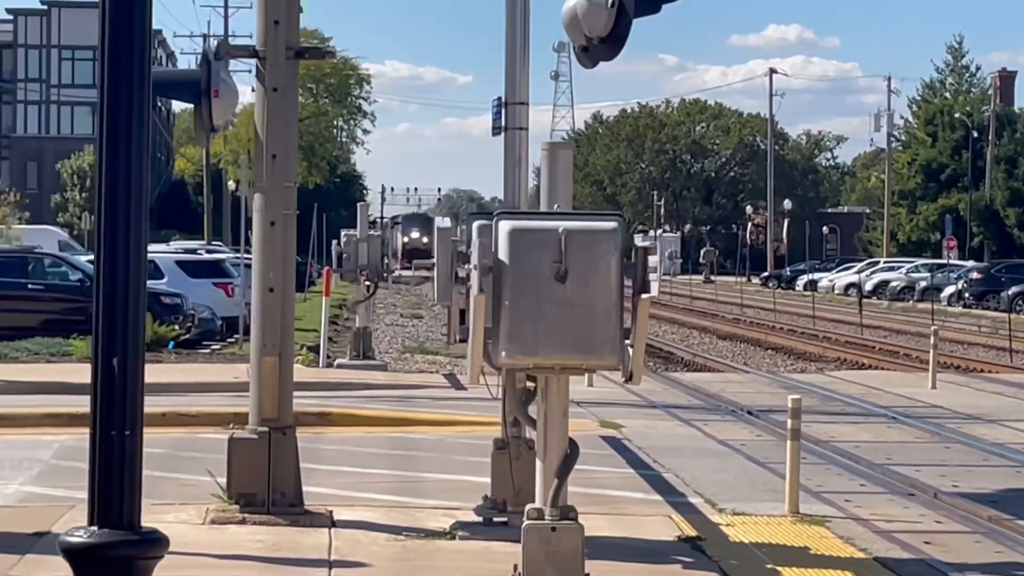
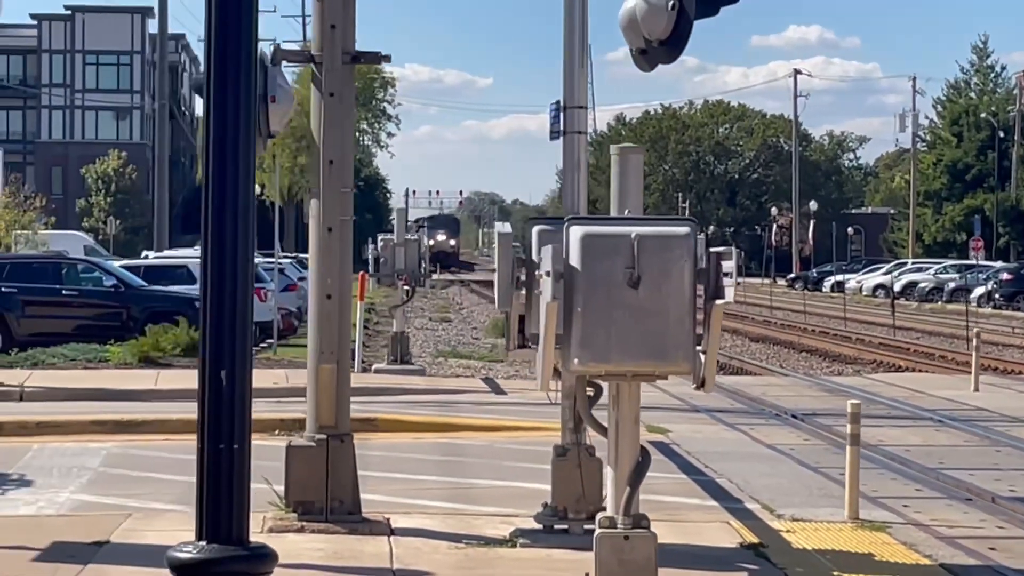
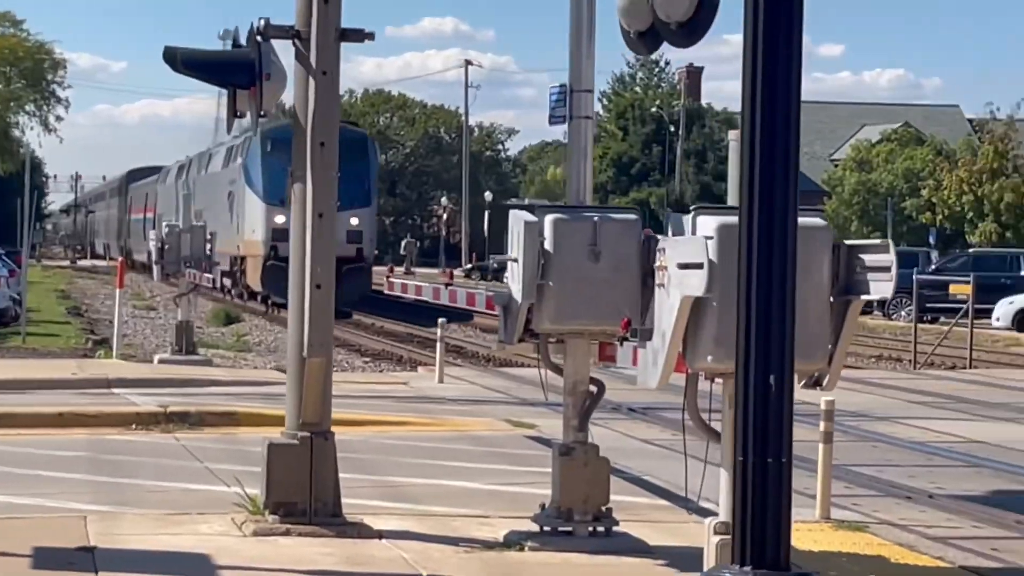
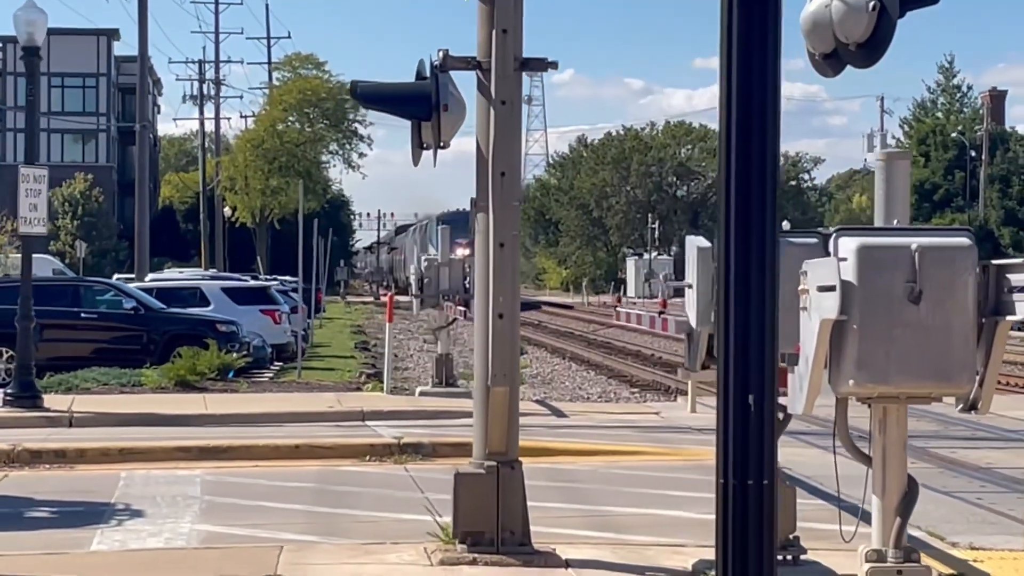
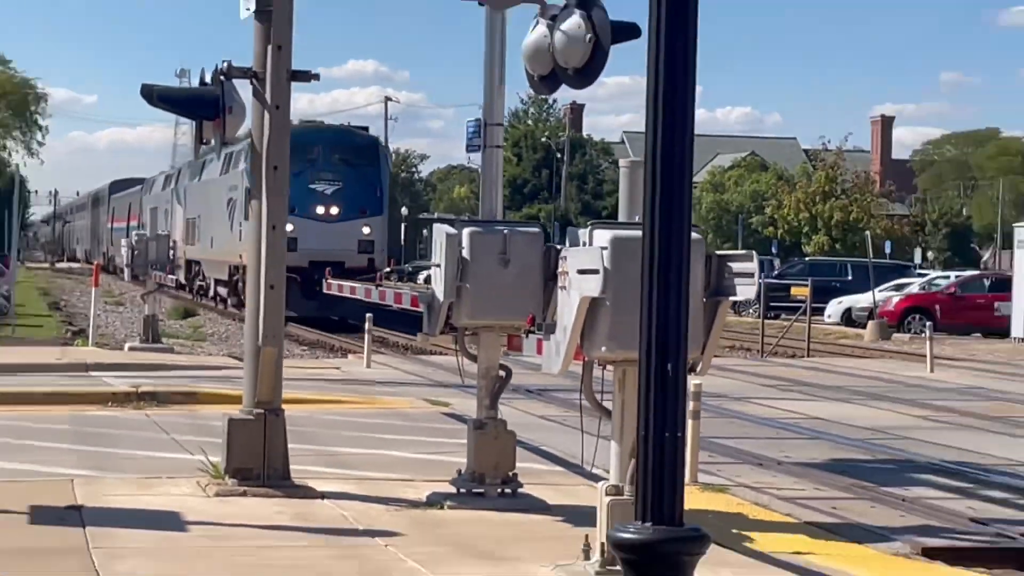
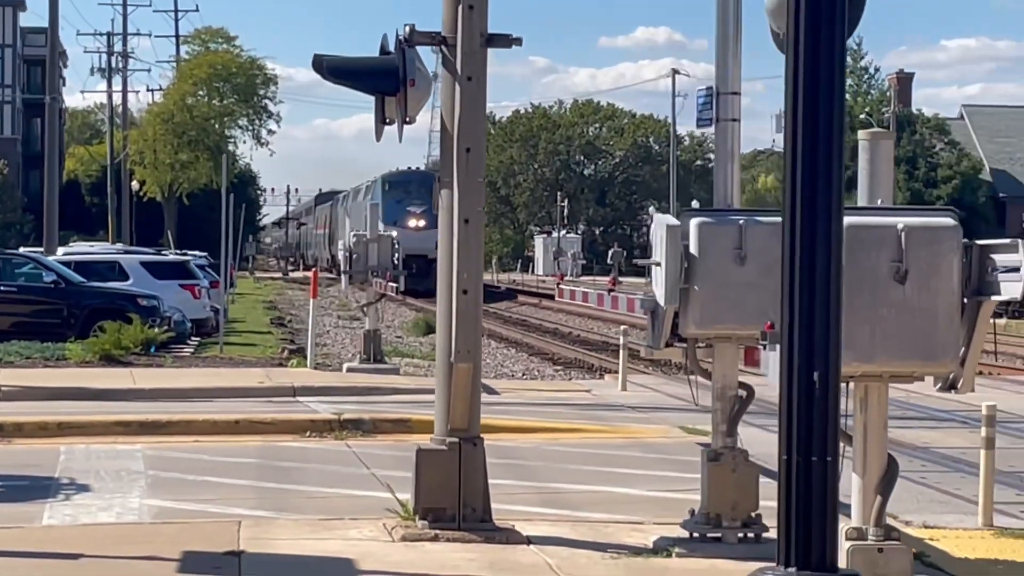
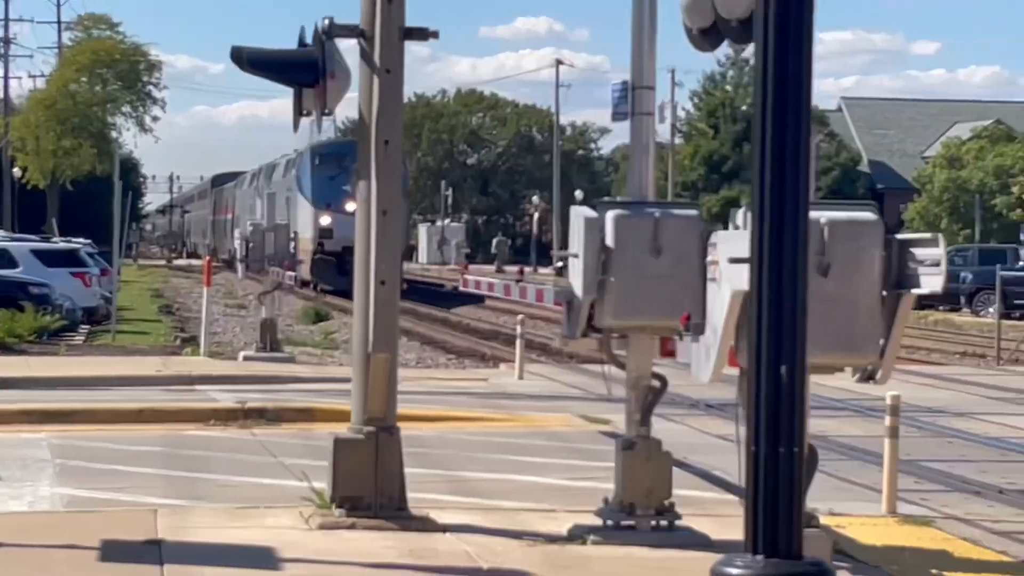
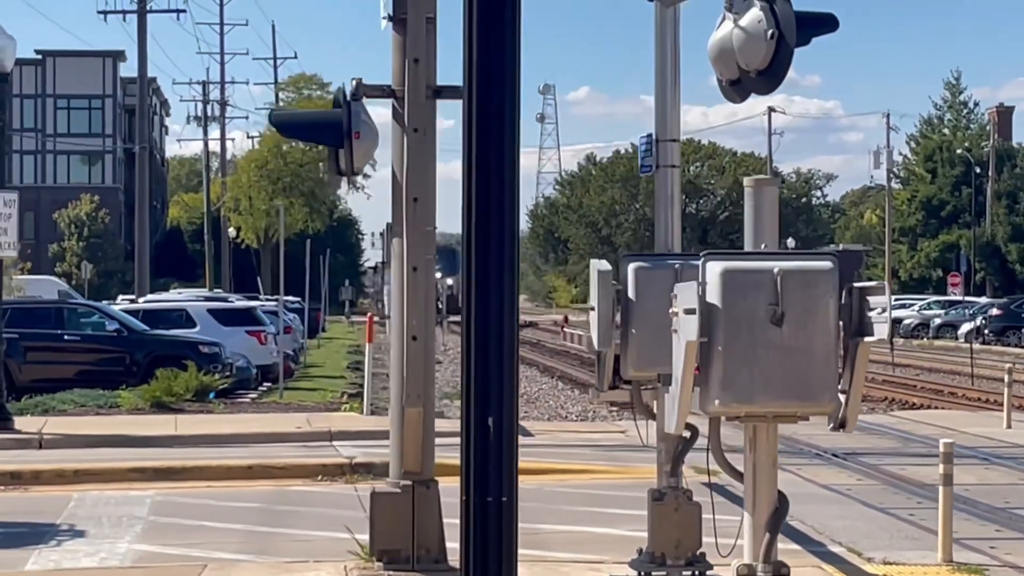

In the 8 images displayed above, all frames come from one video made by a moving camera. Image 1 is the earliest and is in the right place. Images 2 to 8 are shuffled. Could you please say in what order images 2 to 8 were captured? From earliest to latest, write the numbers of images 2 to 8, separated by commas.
2, 8, 4, 6, 7, 3, 5
